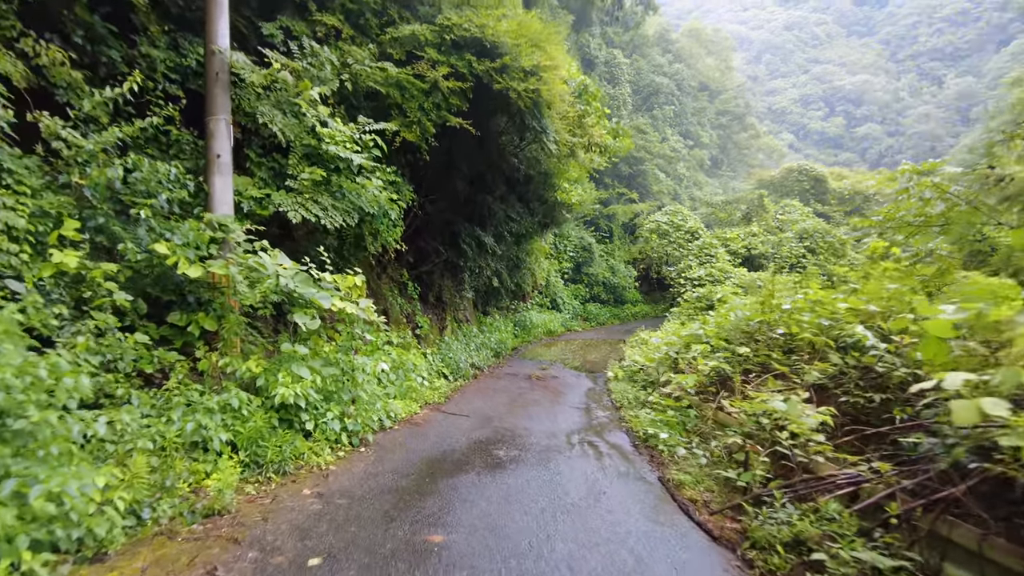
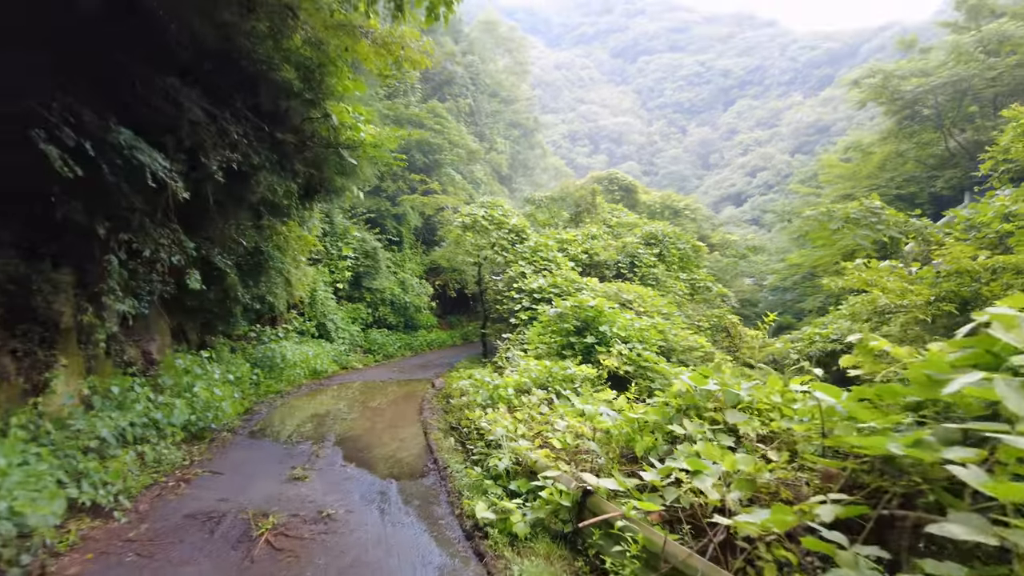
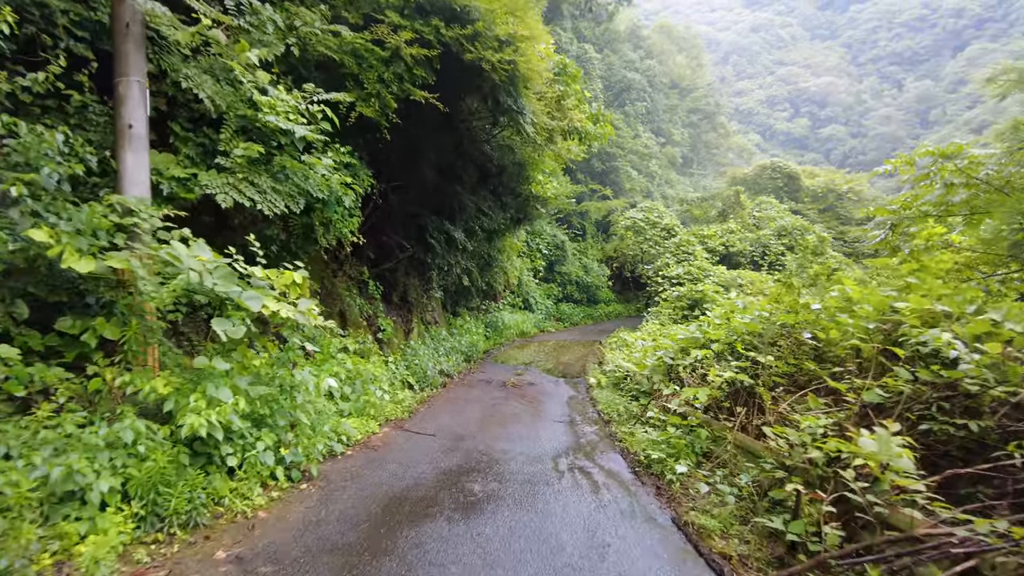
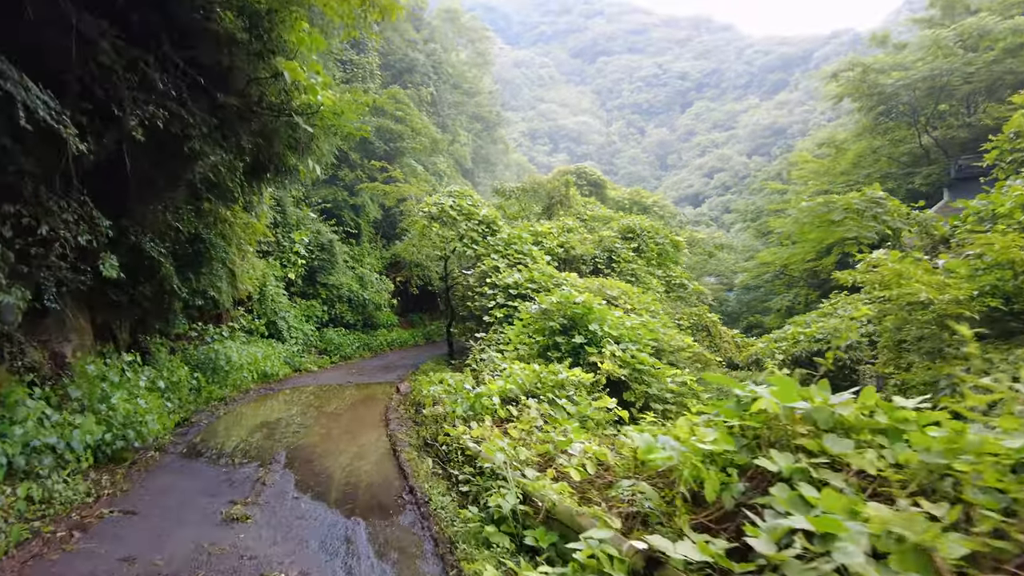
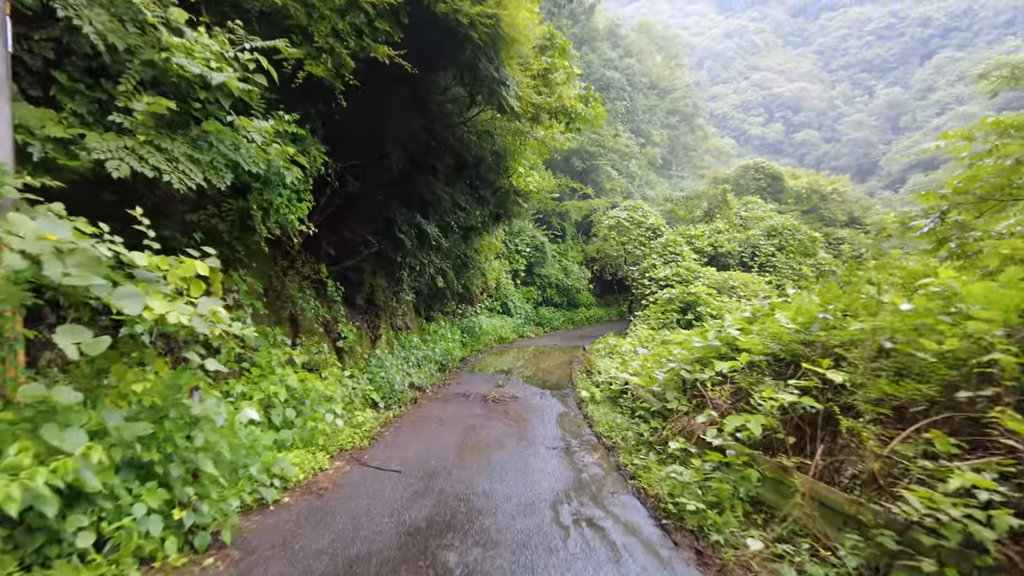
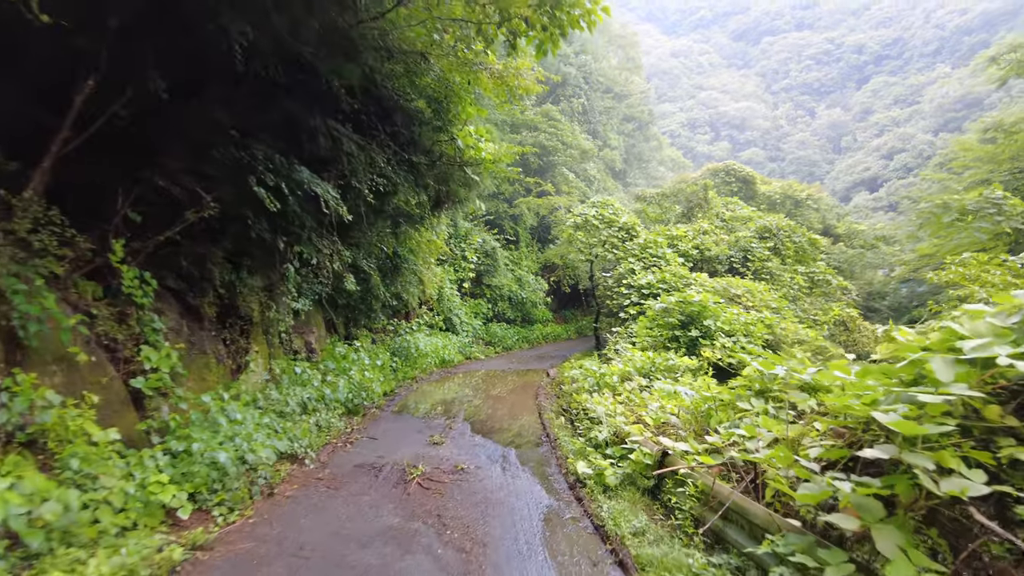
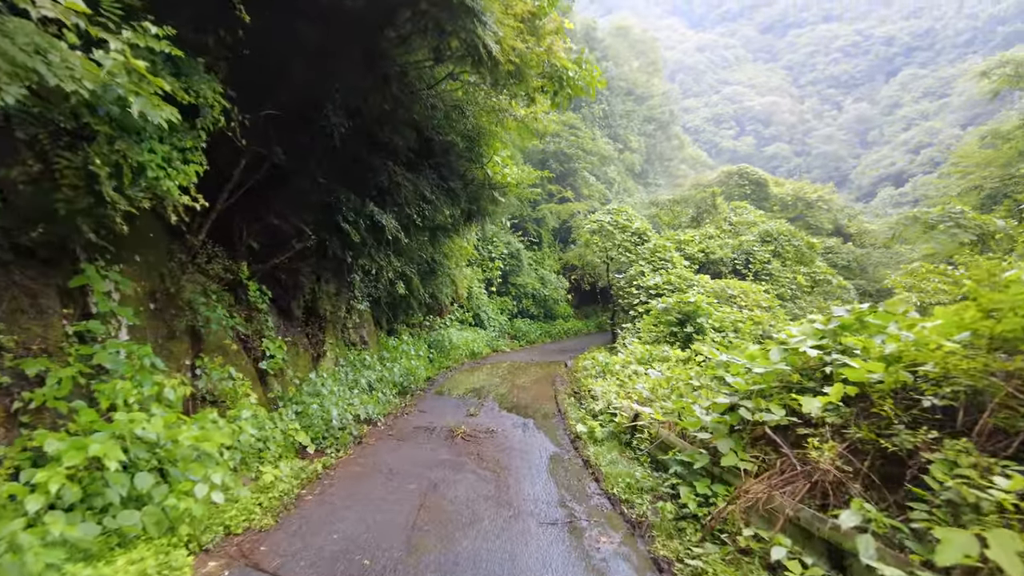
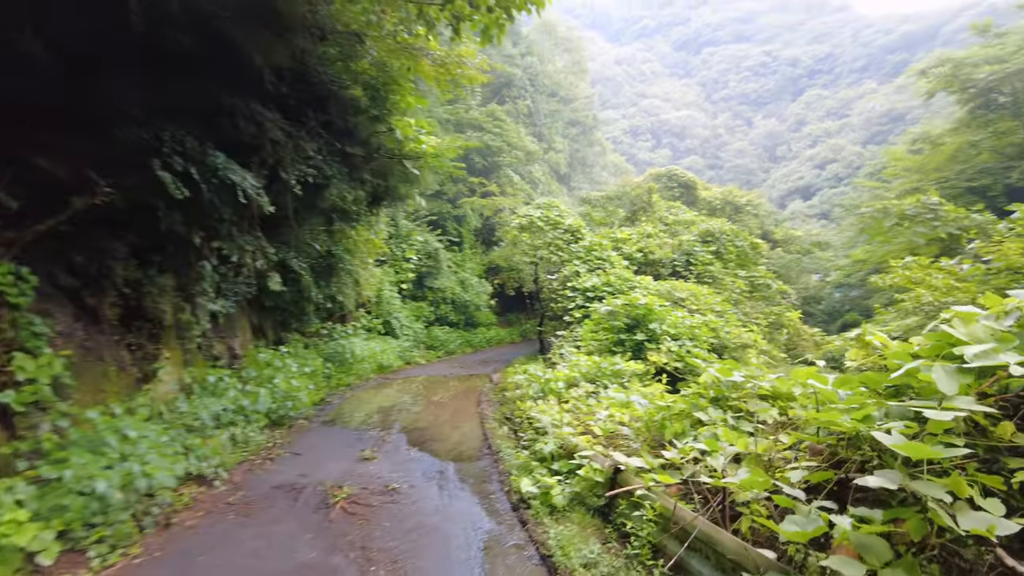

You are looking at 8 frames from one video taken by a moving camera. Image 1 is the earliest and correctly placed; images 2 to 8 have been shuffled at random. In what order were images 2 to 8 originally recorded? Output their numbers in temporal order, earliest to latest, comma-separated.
3, 5, 7, 6, 8, 2, 4
